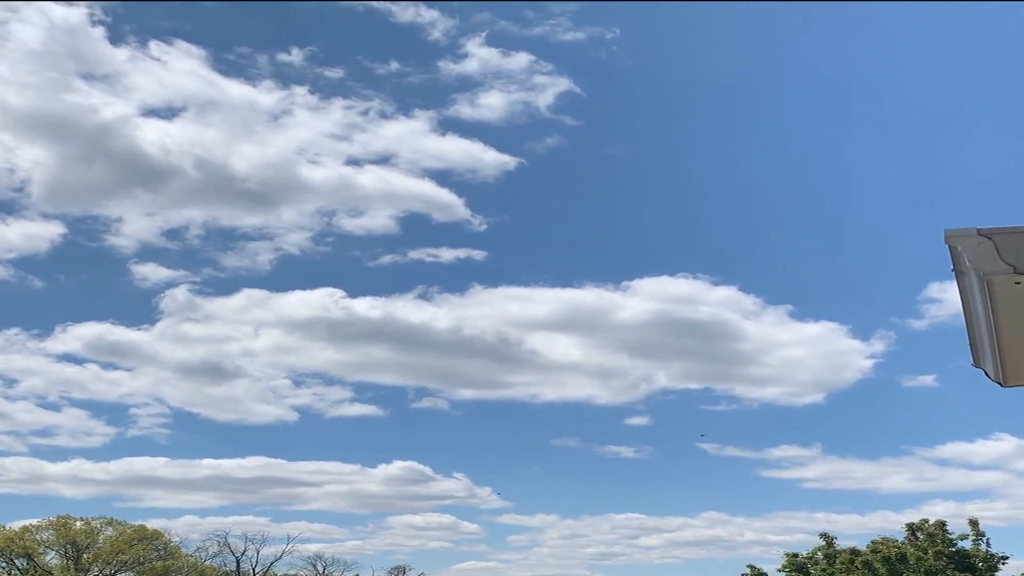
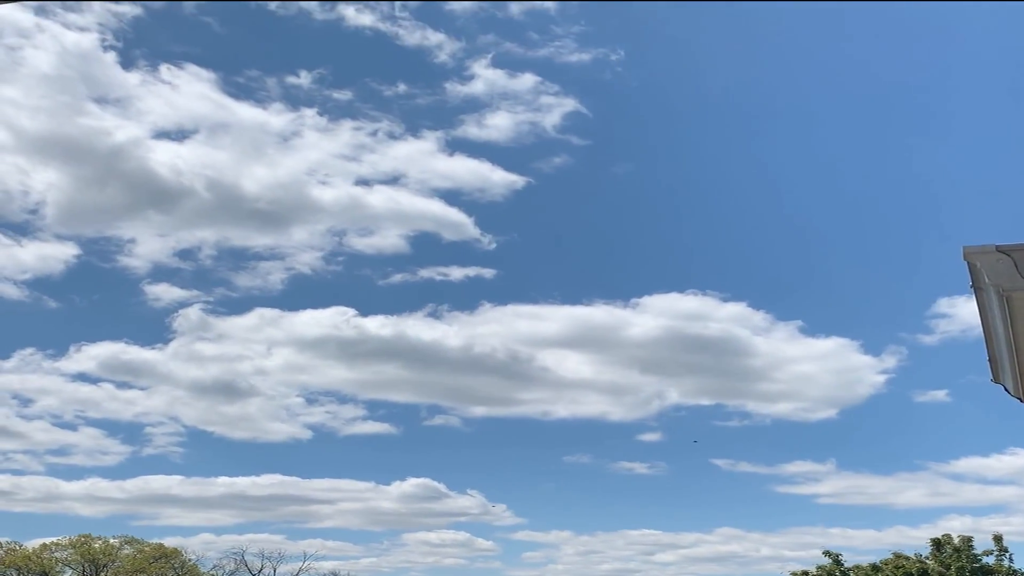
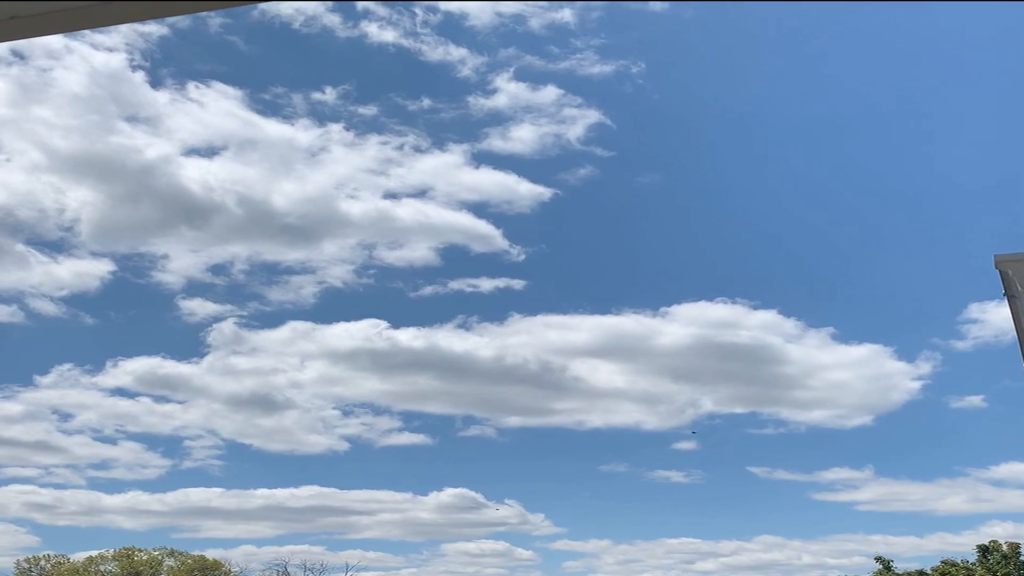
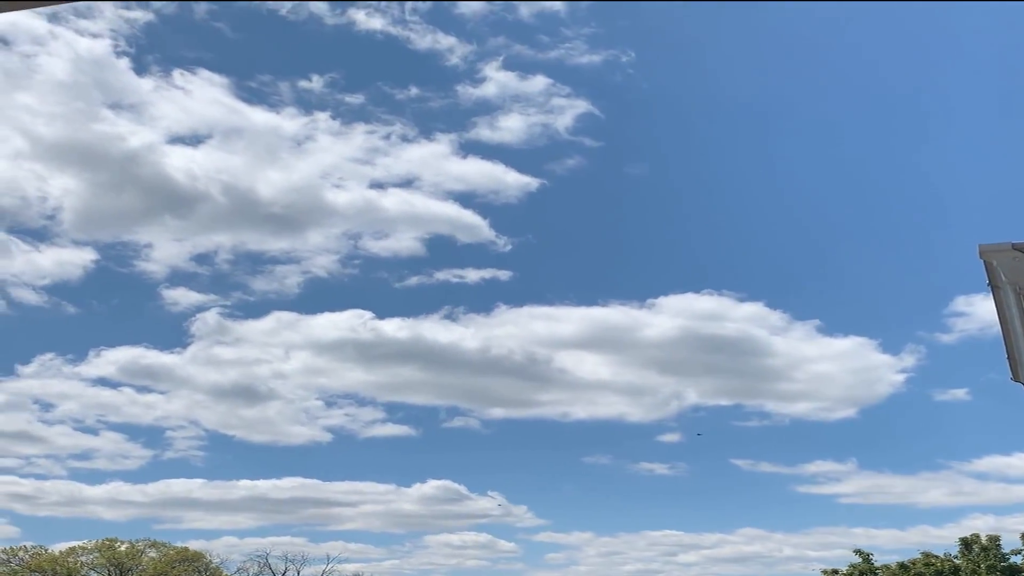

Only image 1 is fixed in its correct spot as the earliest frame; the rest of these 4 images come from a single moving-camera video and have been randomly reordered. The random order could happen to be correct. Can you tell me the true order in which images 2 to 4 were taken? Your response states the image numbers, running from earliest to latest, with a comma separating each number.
2, 4, 3
